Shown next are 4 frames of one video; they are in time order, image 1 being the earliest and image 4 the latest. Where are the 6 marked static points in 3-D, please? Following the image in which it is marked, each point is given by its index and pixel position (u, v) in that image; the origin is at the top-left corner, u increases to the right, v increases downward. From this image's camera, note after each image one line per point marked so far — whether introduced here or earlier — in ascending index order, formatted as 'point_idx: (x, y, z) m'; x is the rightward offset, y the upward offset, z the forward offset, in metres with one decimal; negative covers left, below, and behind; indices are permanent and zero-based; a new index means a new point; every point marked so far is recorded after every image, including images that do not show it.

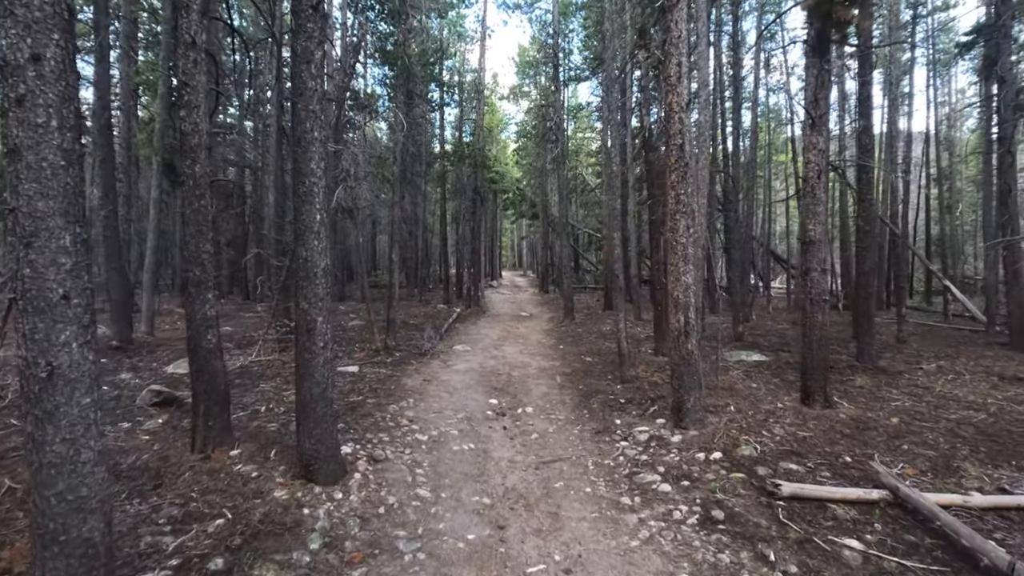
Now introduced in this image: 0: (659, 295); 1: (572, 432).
0: (+3.2, -0.2, +10.6) m
1: (+0.8, -1.9, +6.4) m
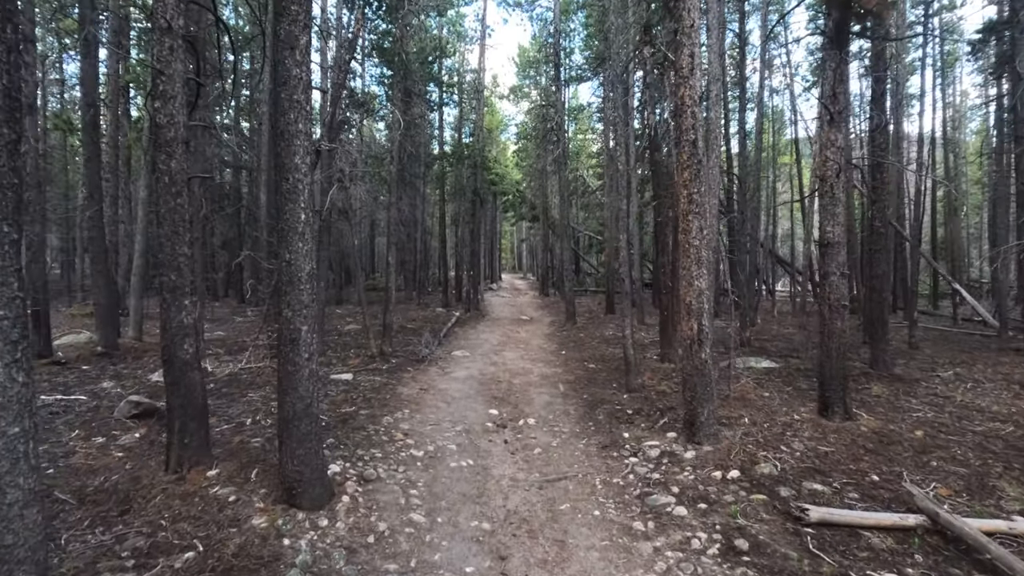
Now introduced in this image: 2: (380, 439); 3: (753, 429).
0: (+3.2, -0.2, +10.2) m
1: (+0.8, -2.0, +6.0) m
2: (-1.6, -1.8, +5.8) m
3: (+3.0, -1.8, +6.1) m
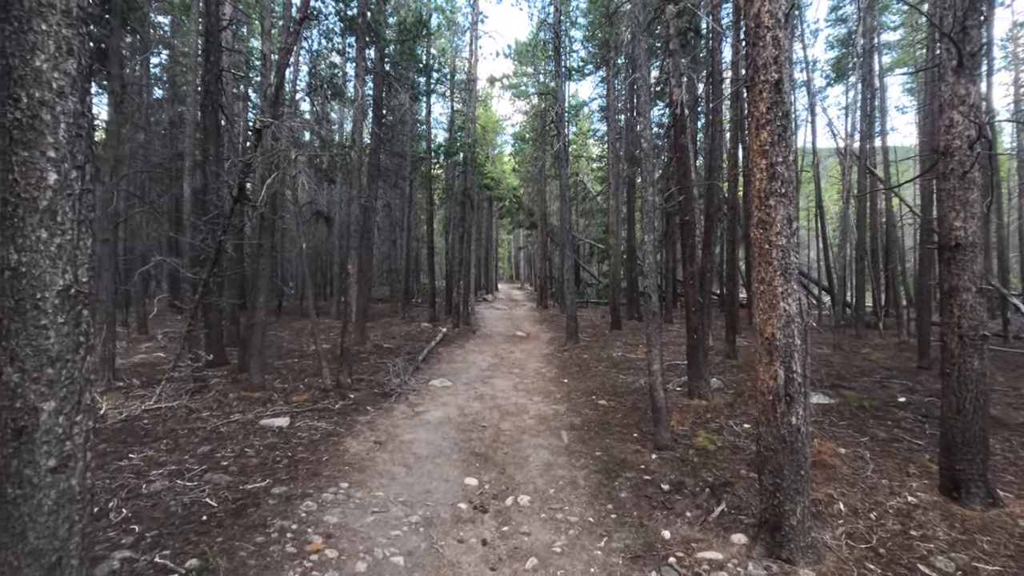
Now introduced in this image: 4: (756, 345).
0: (+3.0, -0.5, +8.1) m
1: (+0.7, -2.2, +3.9) m
2: (-1.7, -2.0, +3.6) m
3: (+2.9, -2.0, +4.0) m
4: (+1.9, -0.4, +3.8) m
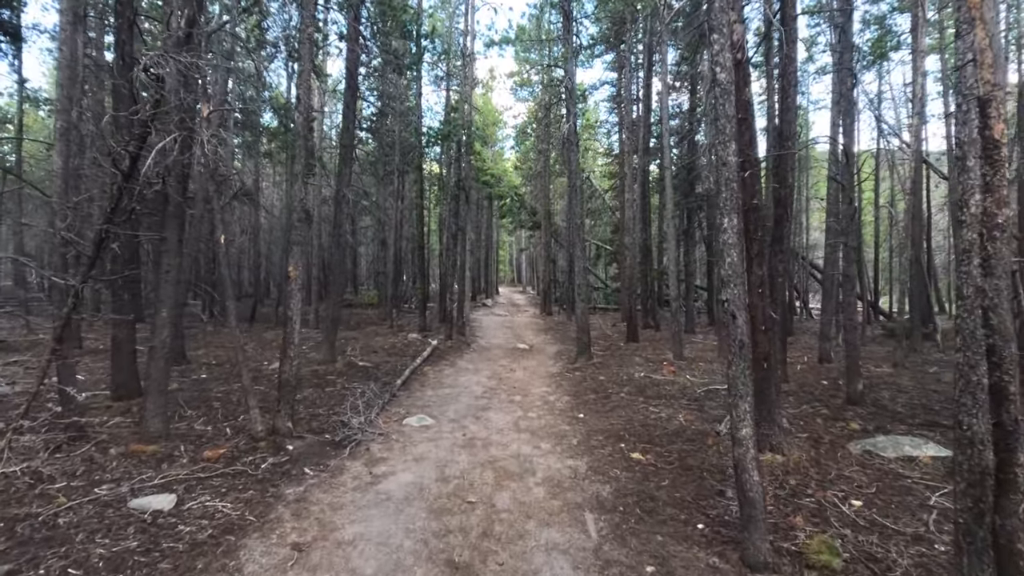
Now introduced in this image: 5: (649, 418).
0: (+3.0, -0.6, +5.9) m
1: (+0.6, -2.2, +1.6) m
2: (-1.7, -2.0, +1.4) m
3: (+2.8, -2.1, +1.7) m
4: (+1.9, -0.5, +1.5) m
5: (+2.1, -2.0, +7.7) m
